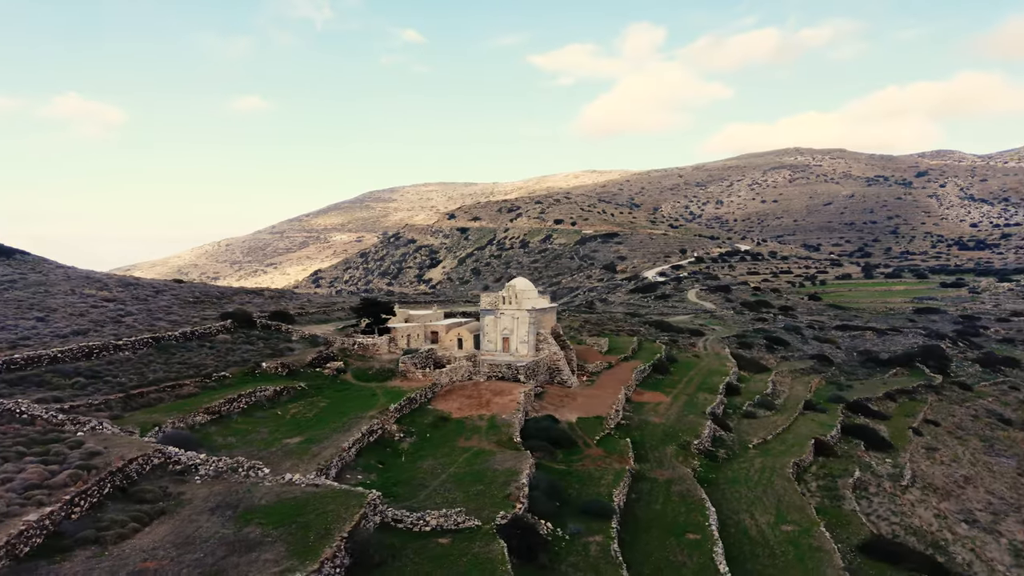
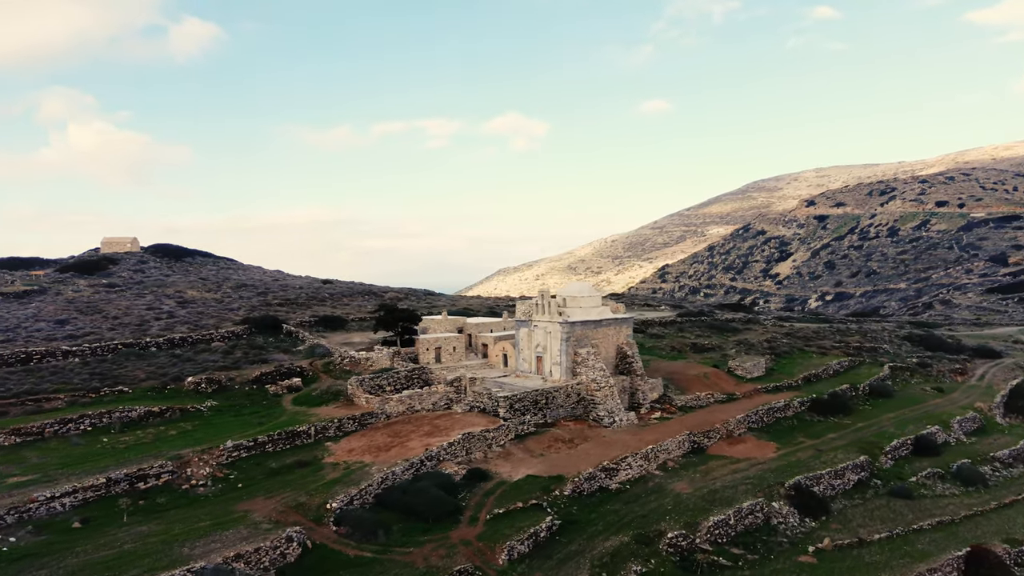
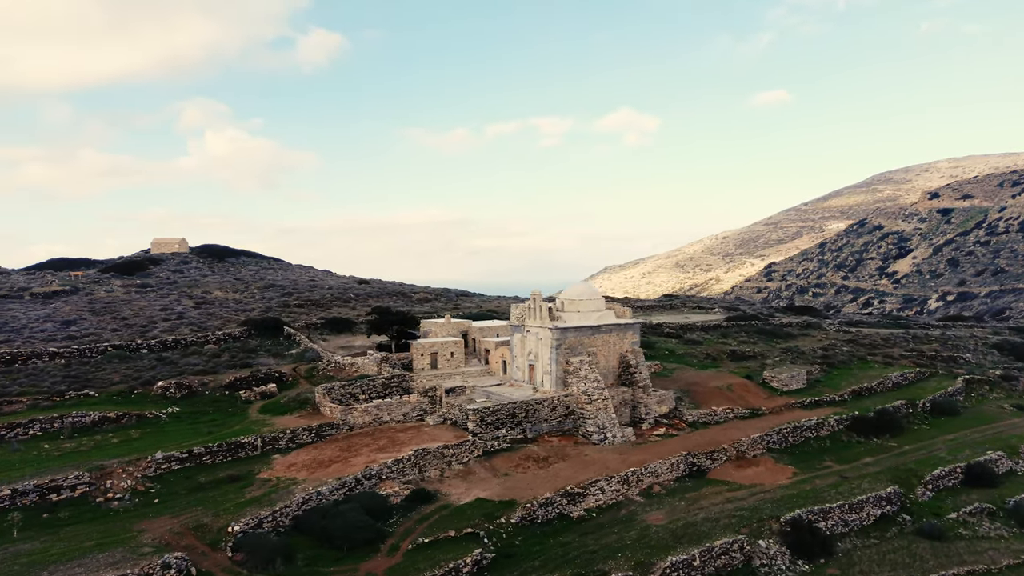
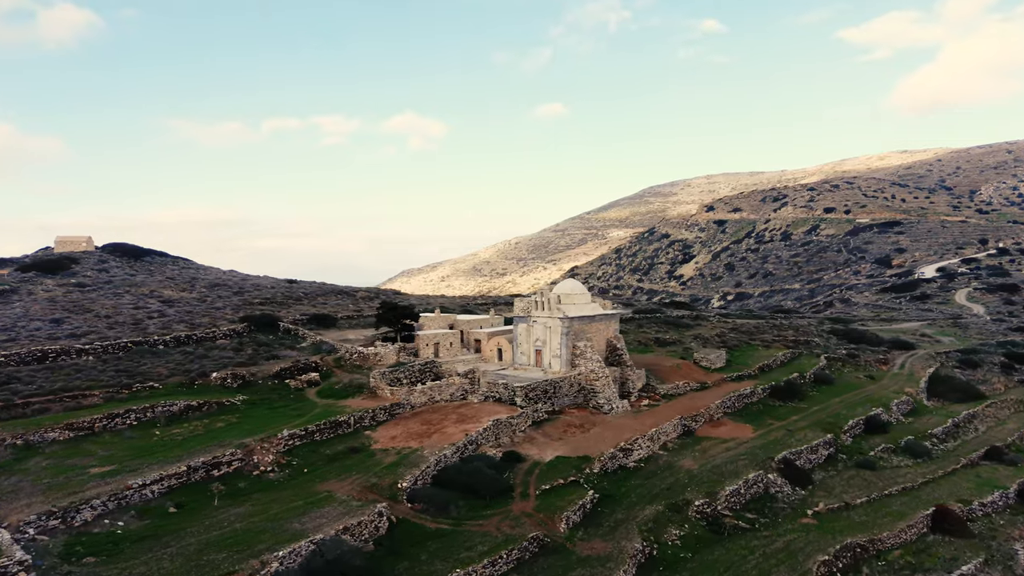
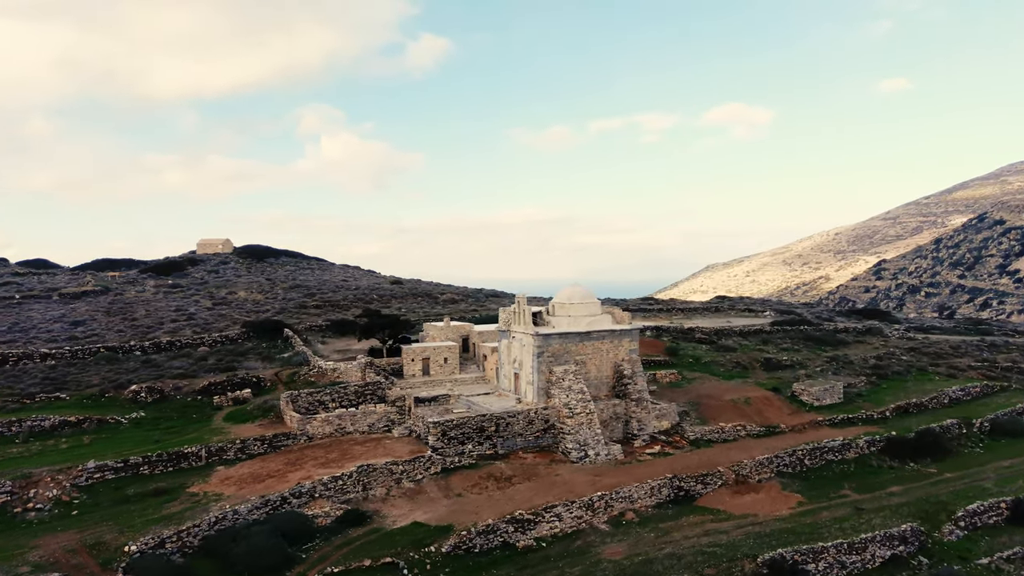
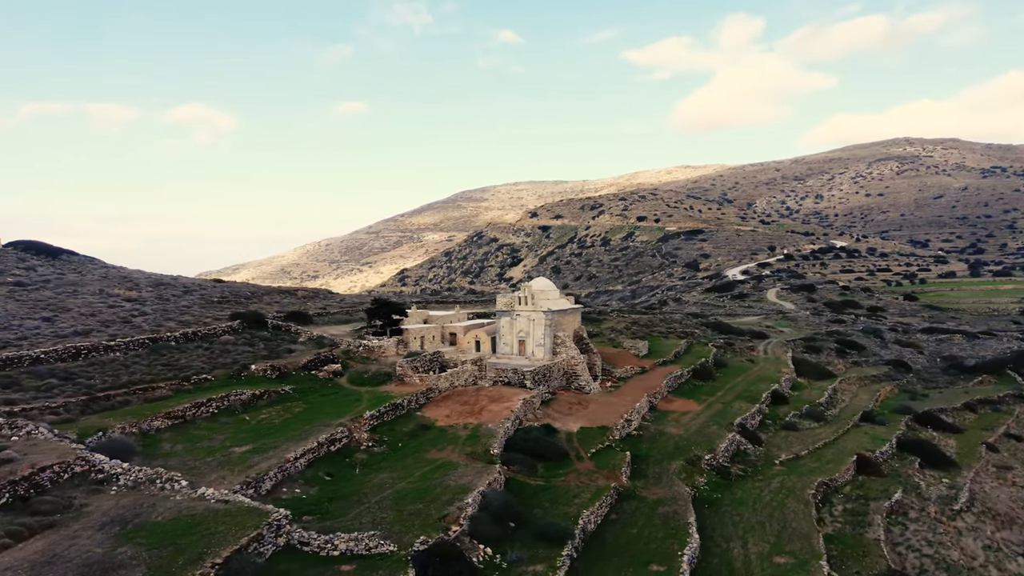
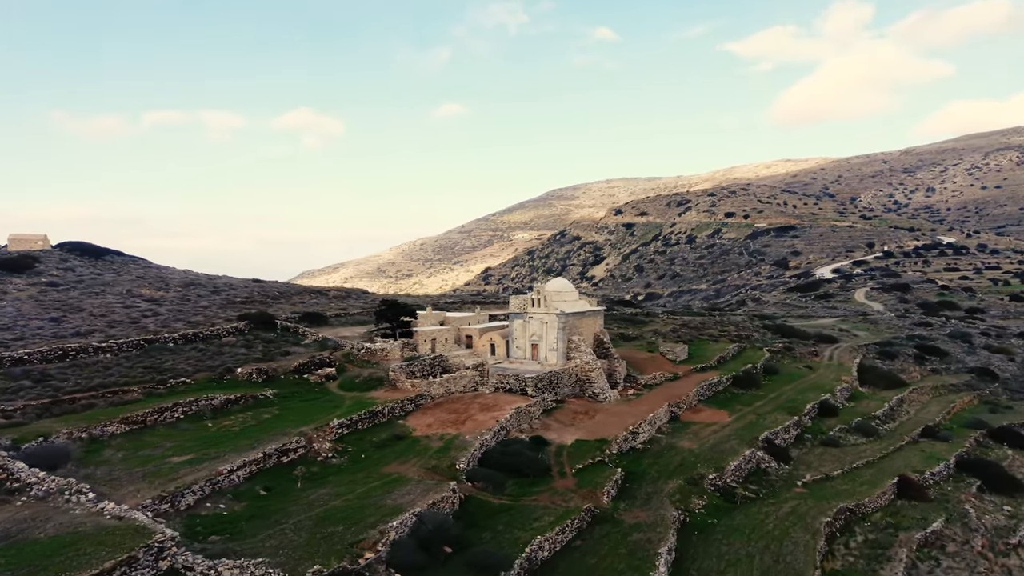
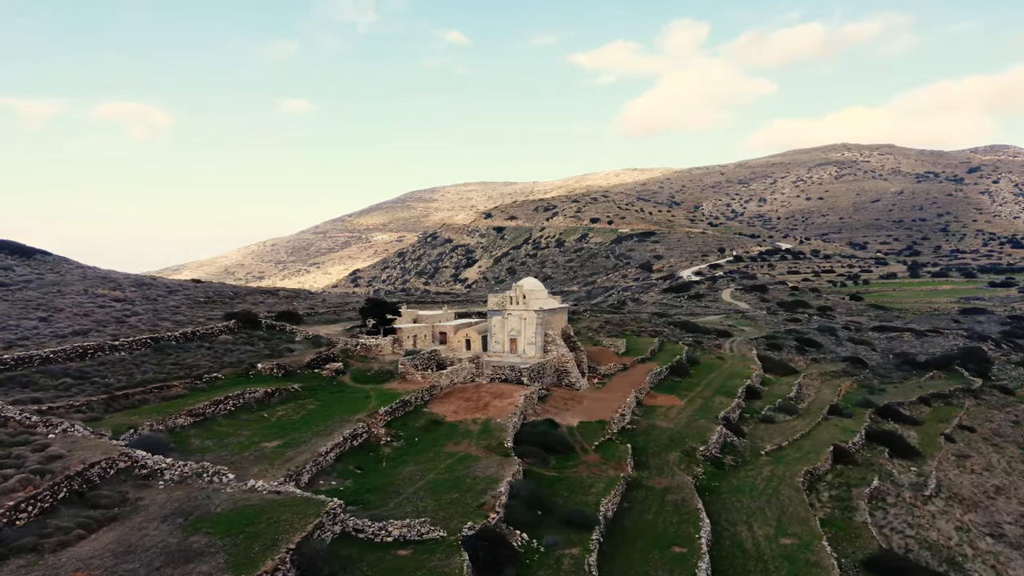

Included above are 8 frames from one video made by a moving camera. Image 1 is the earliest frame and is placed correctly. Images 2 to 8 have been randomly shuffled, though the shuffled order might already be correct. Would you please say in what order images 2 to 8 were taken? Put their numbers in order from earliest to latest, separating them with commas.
8, 6, 7, 4, 2, 3, 5
